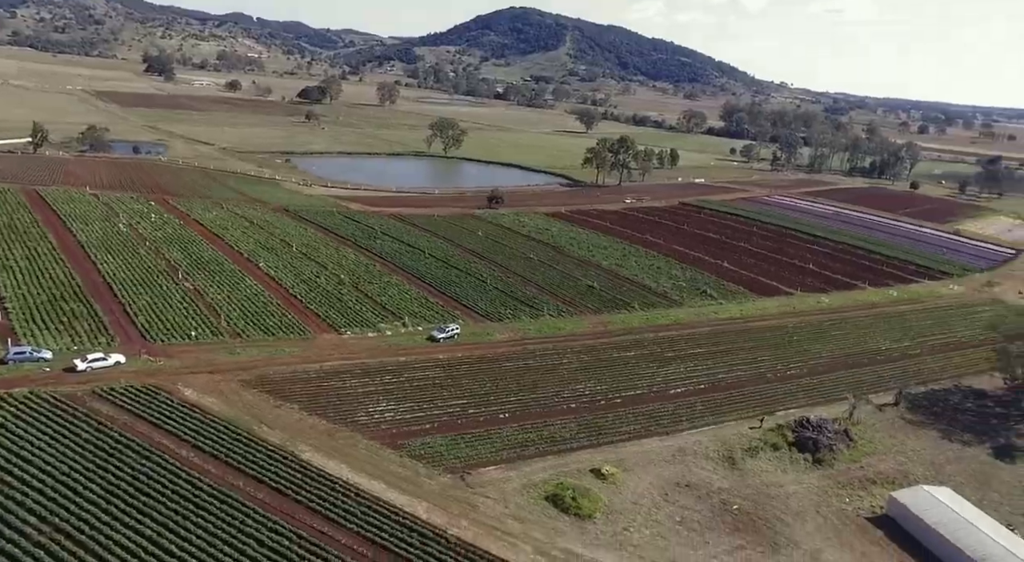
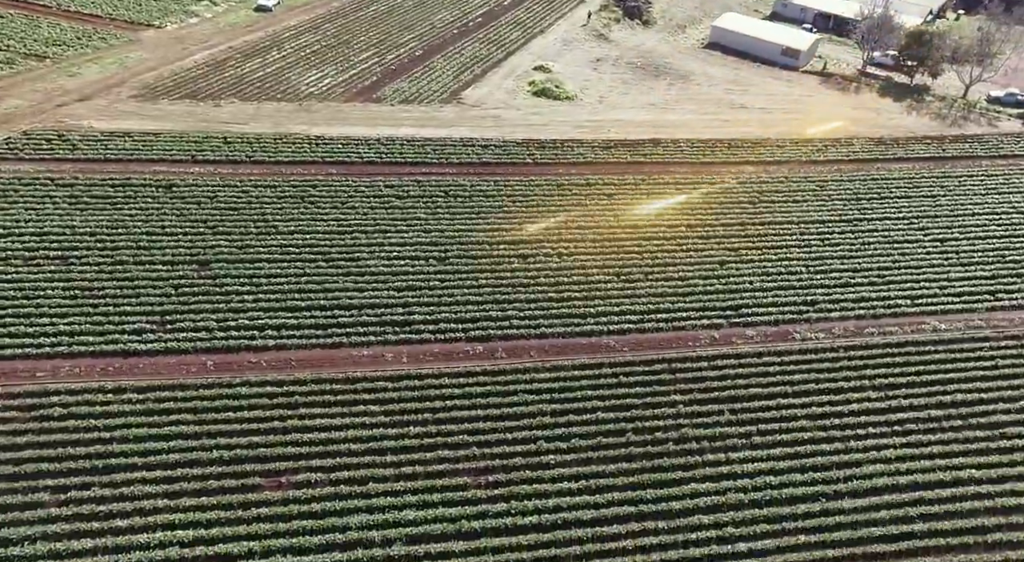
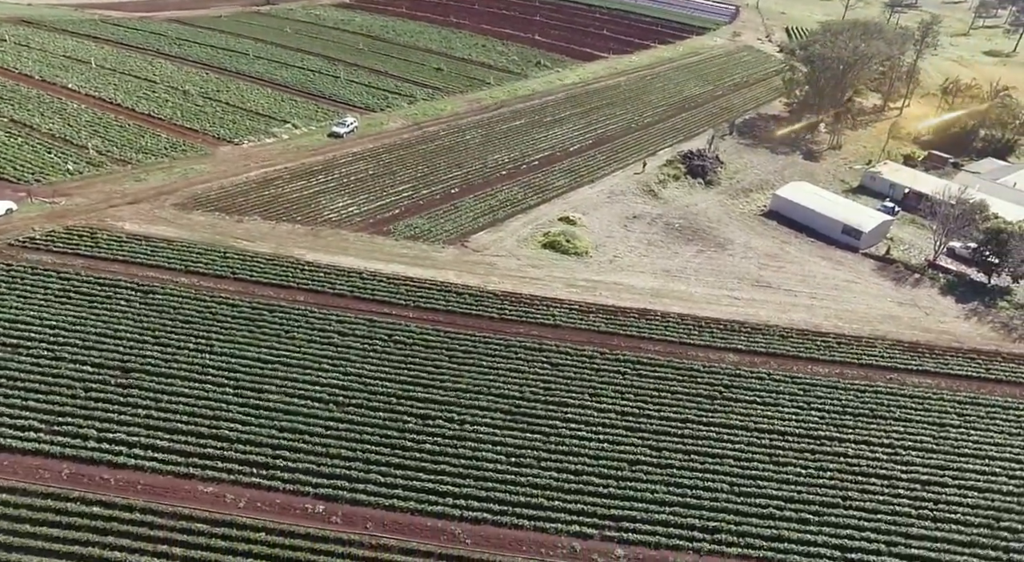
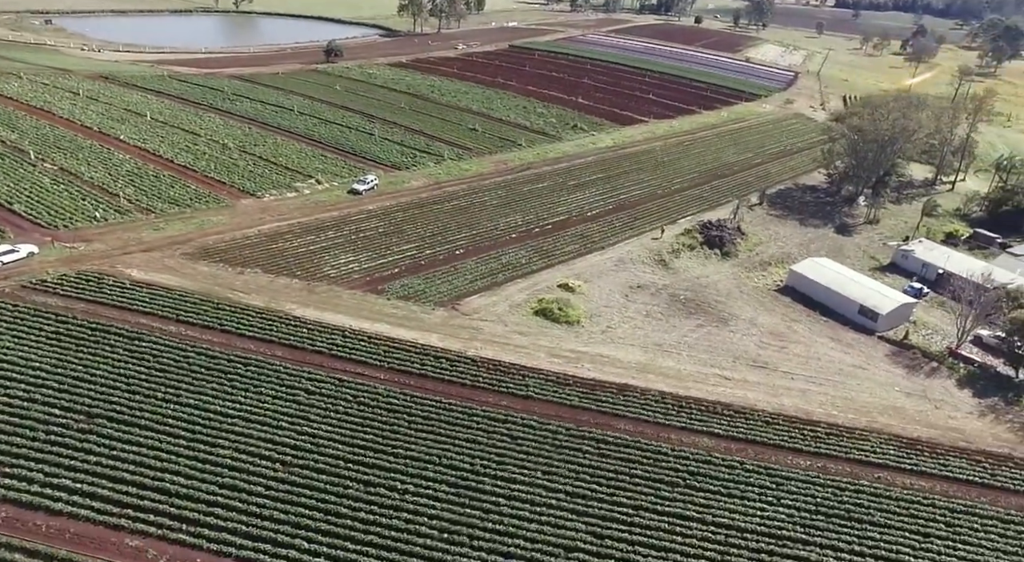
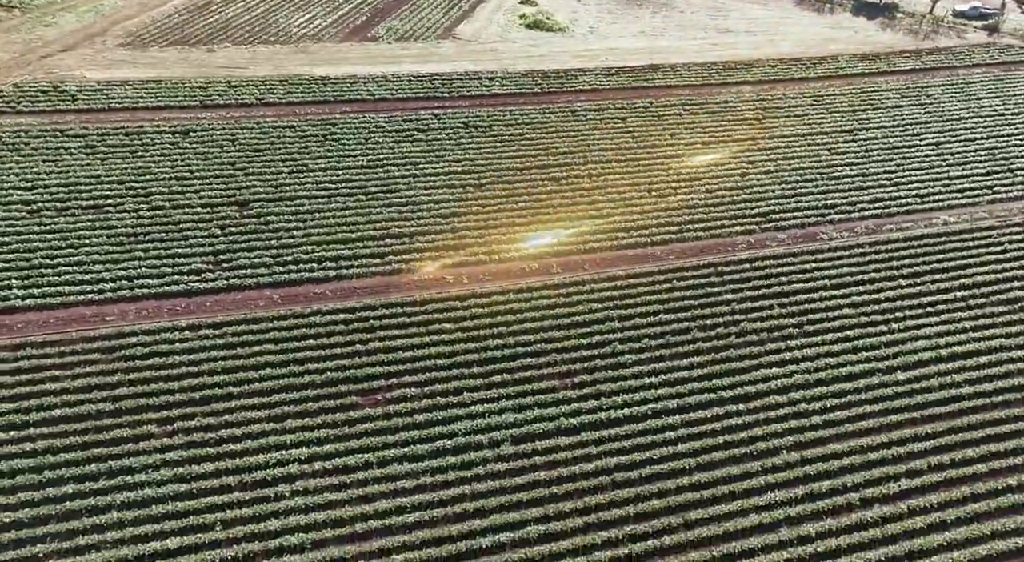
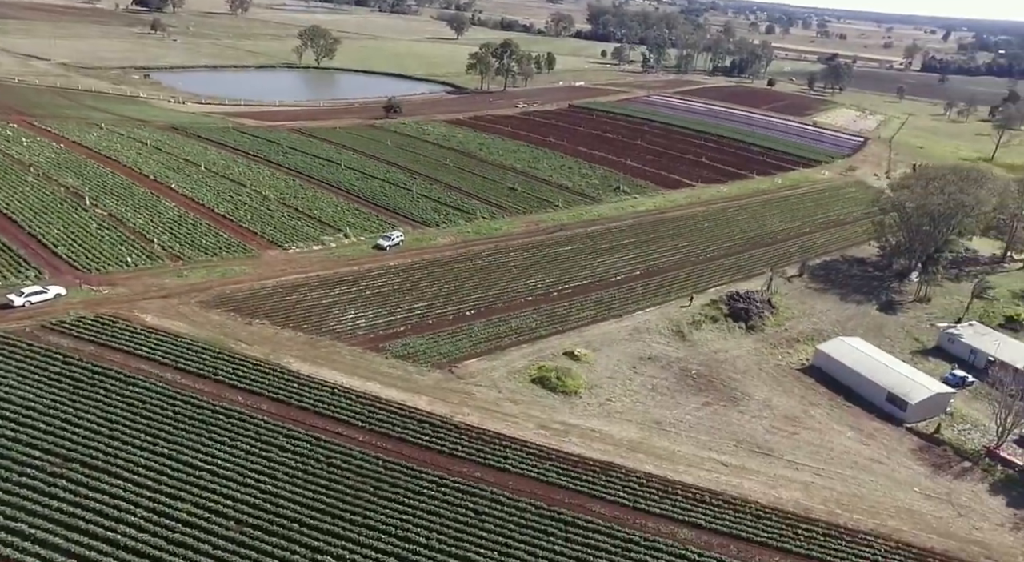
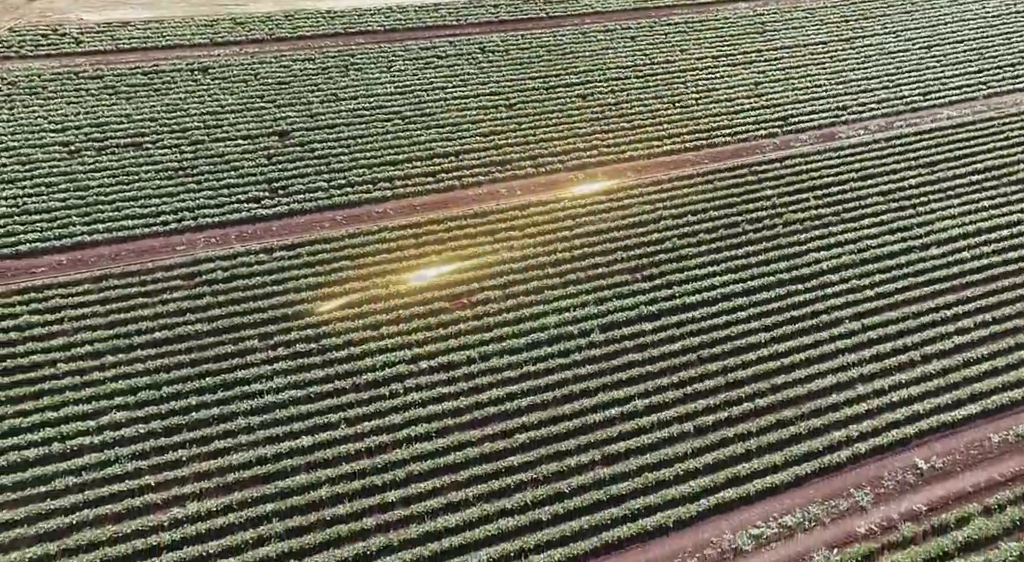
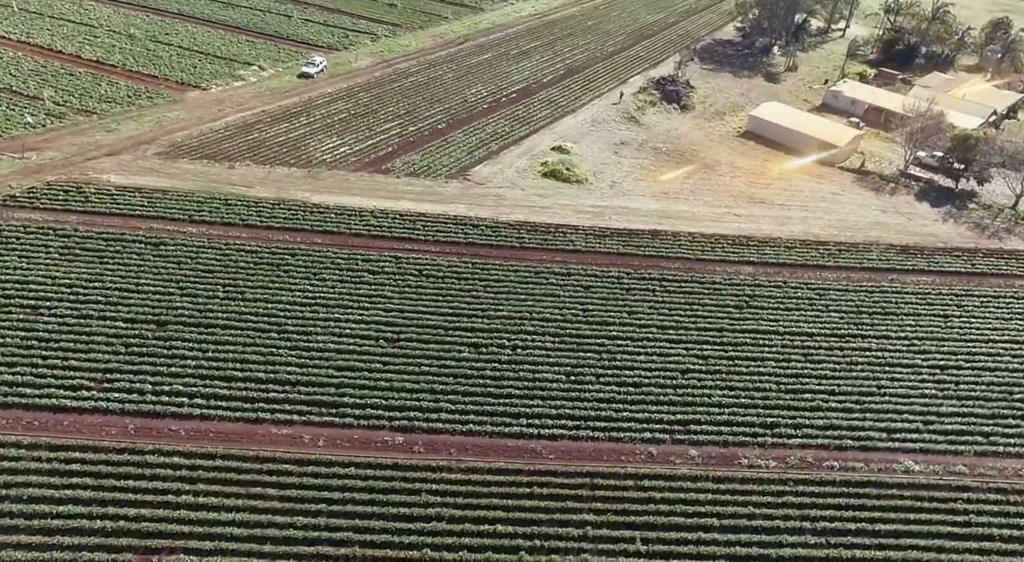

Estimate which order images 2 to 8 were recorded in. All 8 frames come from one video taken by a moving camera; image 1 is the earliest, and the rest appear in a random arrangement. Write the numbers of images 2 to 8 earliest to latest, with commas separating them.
6, 4, 3, 8, 2, 5, 7
